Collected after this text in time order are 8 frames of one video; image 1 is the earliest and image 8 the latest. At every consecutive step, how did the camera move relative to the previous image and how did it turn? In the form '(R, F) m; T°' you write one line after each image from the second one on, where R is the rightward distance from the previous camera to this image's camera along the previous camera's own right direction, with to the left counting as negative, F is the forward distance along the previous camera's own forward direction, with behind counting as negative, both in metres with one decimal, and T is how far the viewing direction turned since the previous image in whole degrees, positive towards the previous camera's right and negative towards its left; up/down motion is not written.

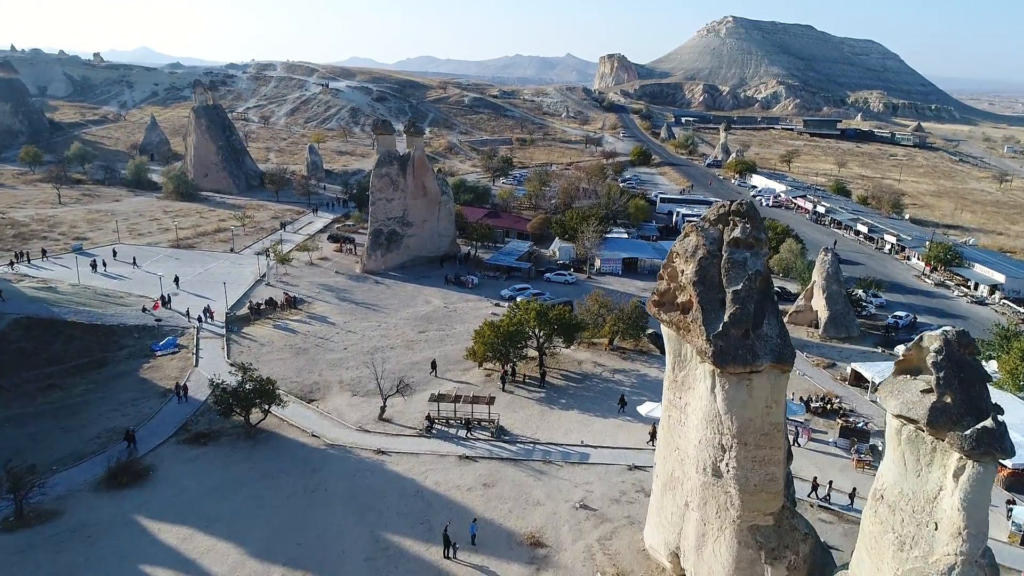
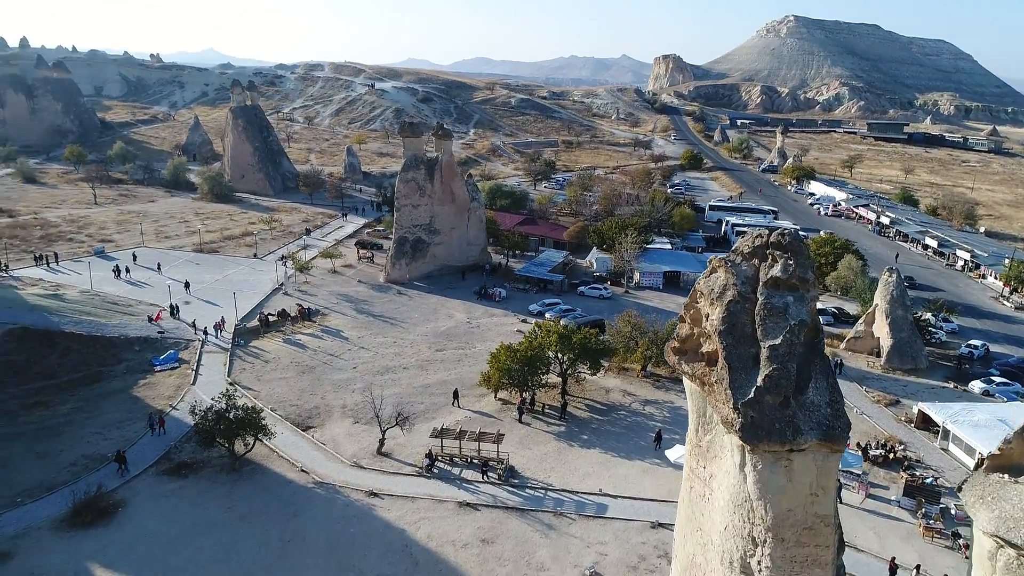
(+1.0, +2.5) m; -4°
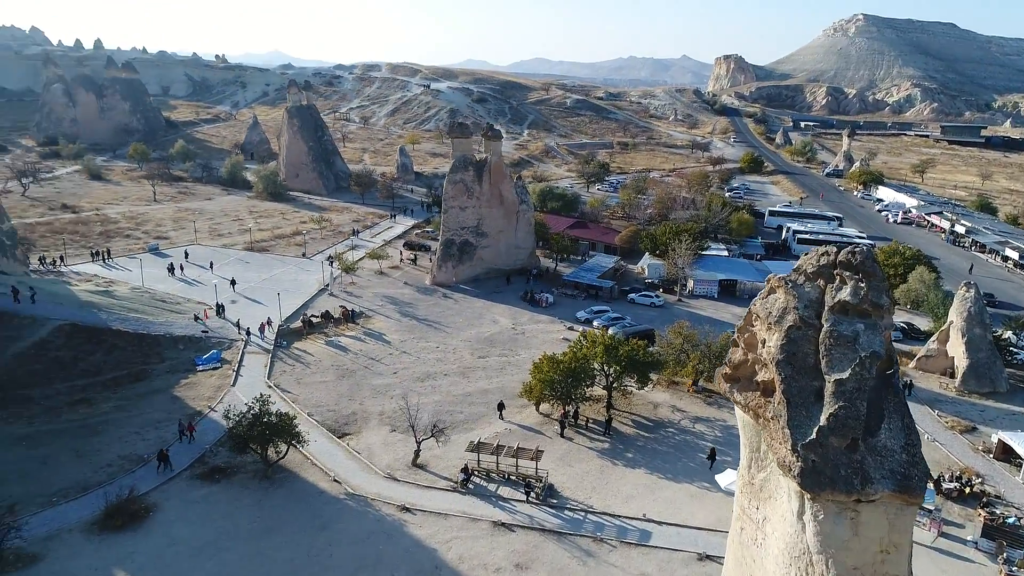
(+0.3, +0.9) m; -4°
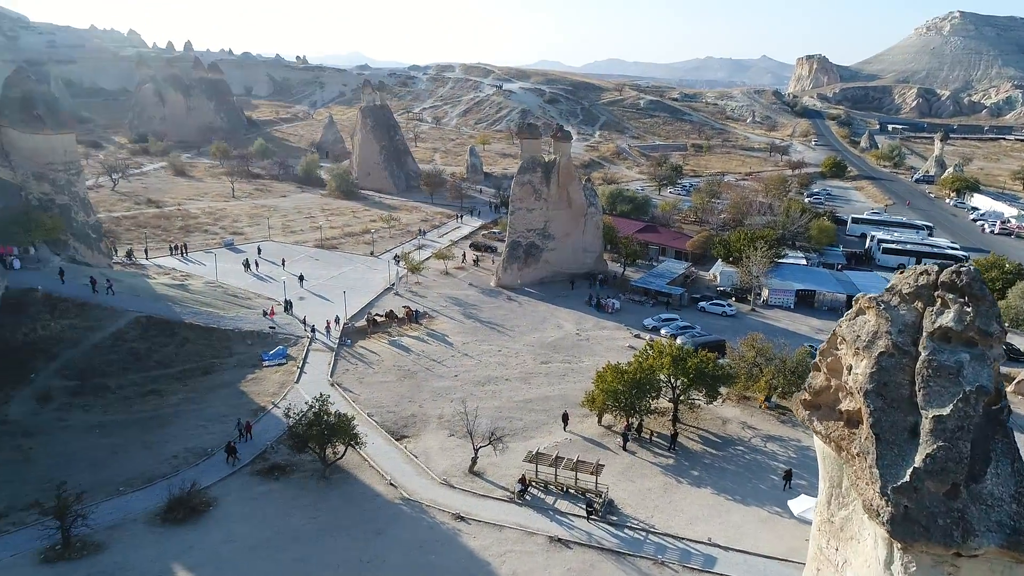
(+0.1, +0.6) m; -5°
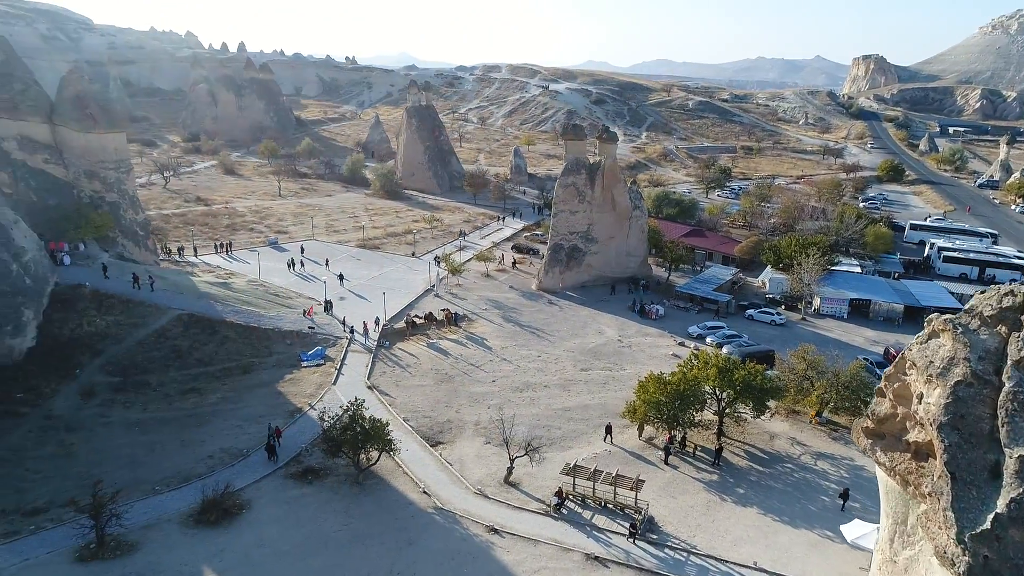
(+0.1, +0.6) m; -3°
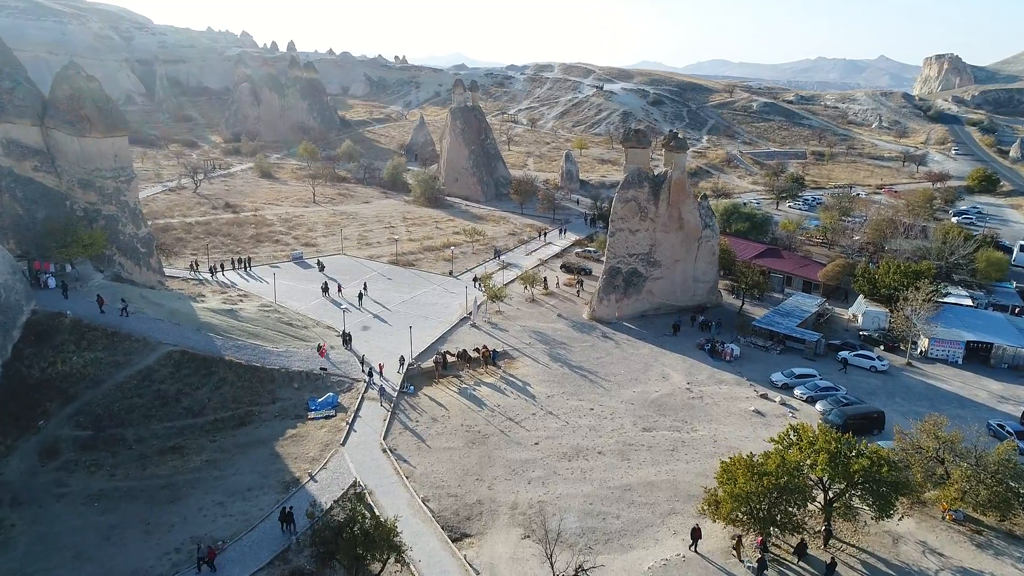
(-0.1, +4.6) m; -4°
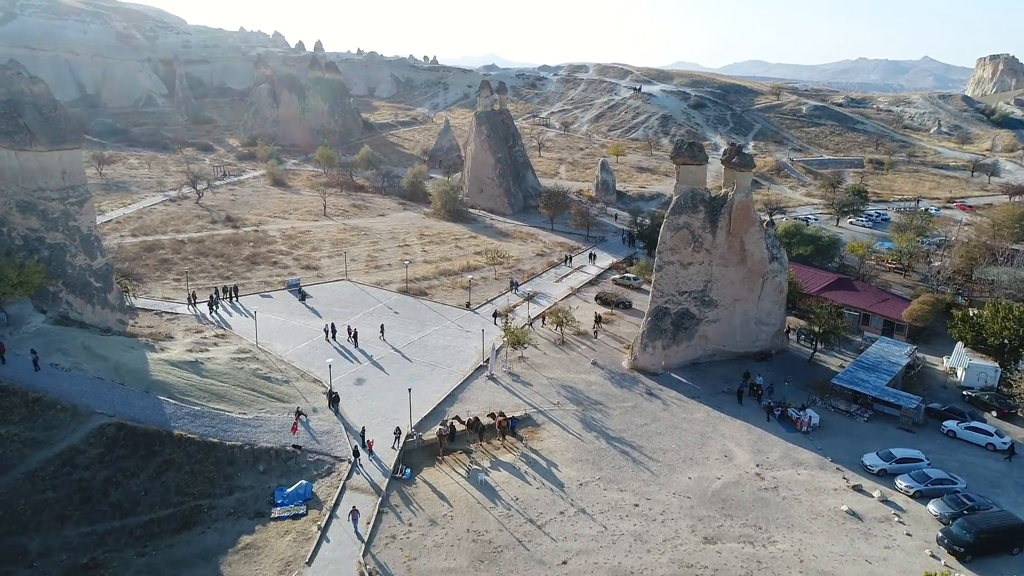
(+0.1, +5.0) m; -2°
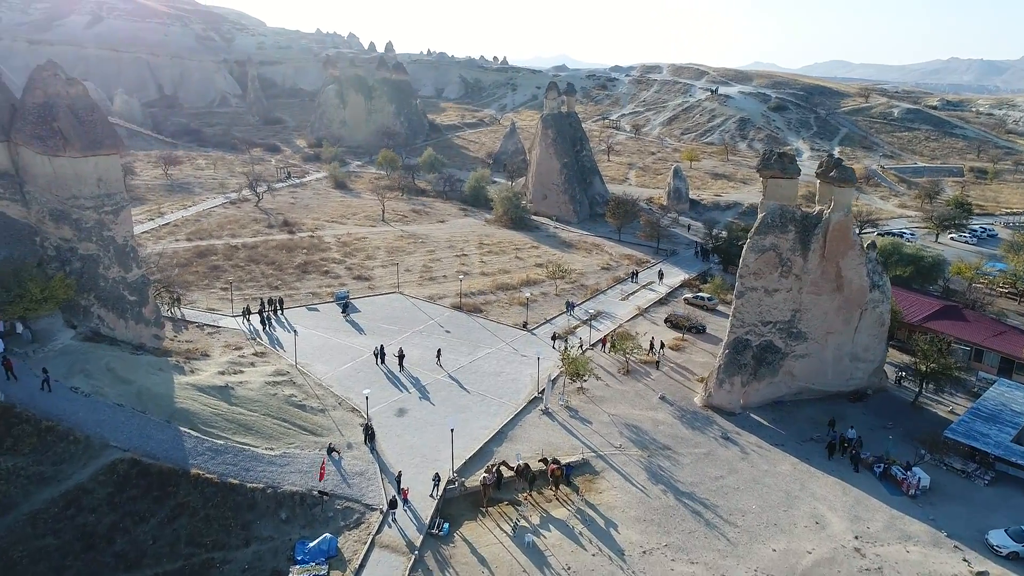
(+0.1, +2.4) m; -5°
